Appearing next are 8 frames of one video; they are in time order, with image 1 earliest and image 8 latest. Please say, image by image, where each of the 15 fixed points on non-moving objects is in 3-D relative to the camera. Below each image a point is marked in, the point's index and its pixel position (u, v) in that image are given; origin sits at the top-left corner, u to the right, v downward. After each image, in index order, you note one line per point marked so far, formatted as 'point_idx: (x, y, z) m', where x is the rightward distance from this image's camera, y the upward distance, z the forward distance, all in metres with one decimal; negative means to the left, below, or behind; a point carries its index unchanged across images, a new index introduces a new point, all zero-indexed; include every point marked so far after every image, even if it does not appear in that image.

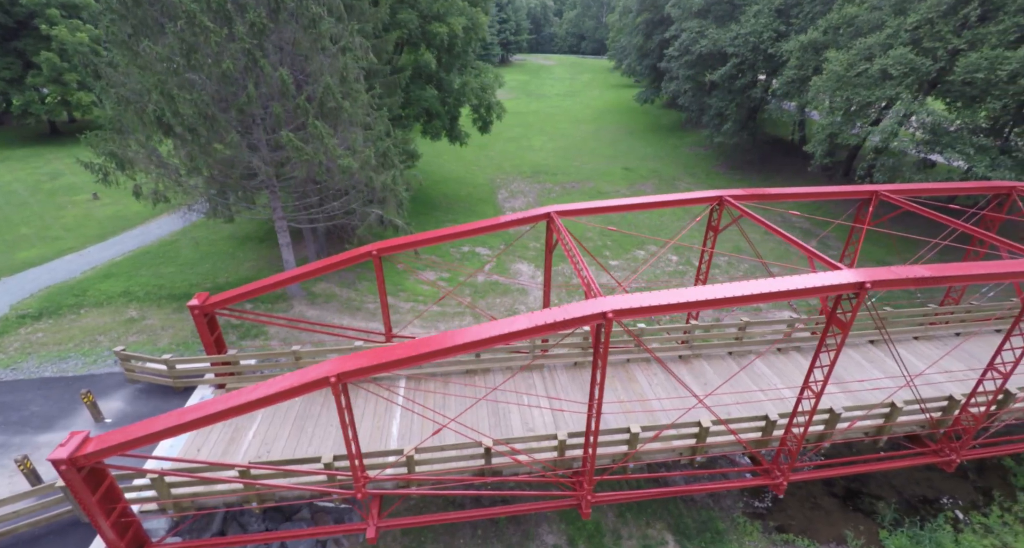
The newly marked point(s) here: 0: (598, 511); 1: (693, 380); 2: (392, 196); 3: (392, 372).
0: (+2.0, -5.6, +12.6) m
1: (+4.3, -2.5, +12.7) m
2: (-3.6, +2.2, +15.6) m
3: (-1.7, -1.4, +7.6) m
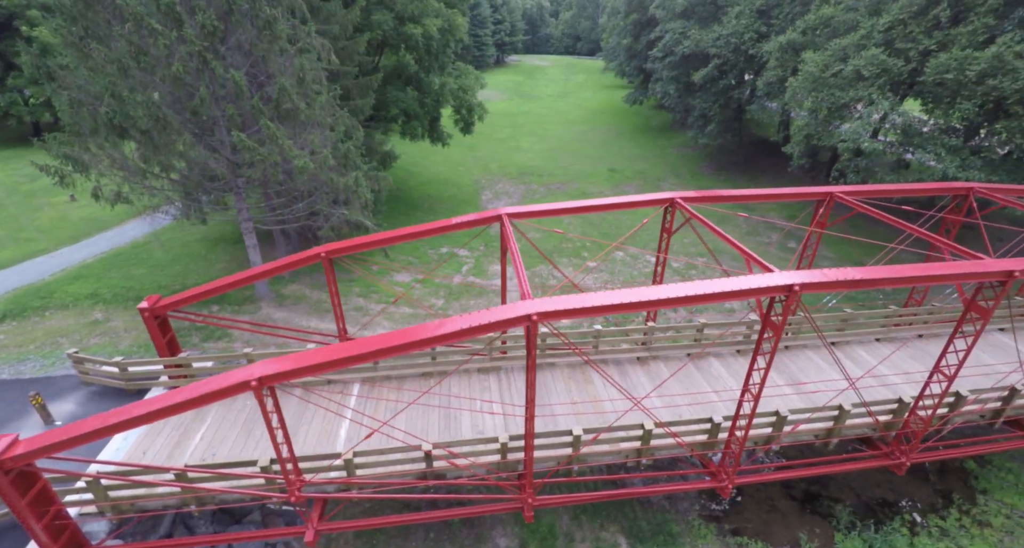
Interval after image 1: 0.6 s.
0: (+1.0, -5.6, +12.5) m
1: (+3.3, -2.6, +12.7) m
2: (-4.6, +2.2, +15.6) m
3: (-2.8, -1.4, +7.5) m
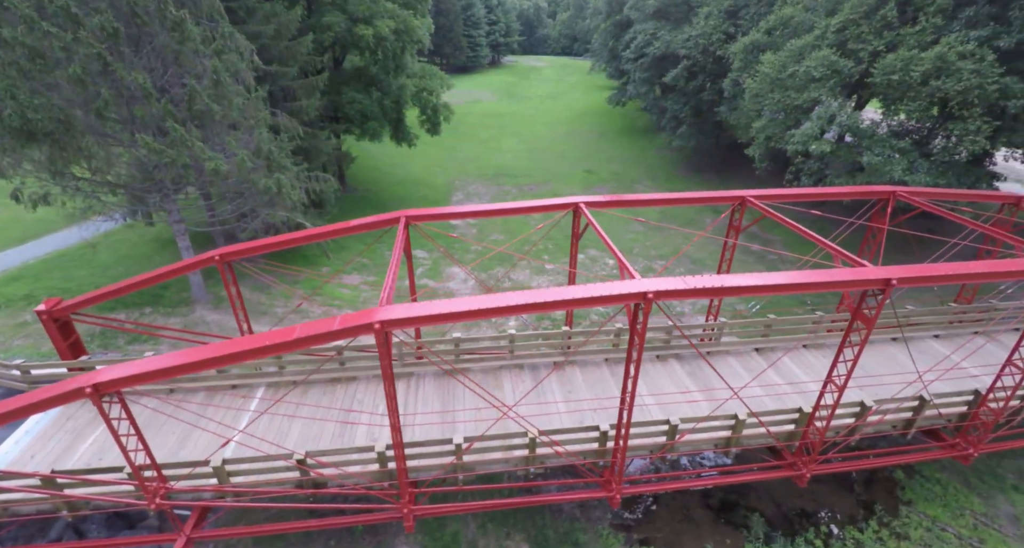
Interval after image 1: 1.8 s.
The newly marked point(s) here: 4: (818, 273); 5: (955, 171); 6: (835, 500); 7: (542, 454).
0: (-1.2, -5.7, +12.3) m
1: (+1.1, -2.7, +12.5) m
2: (-6.7, +2.1, +15.5) m
3: (-5.0, -1.5, +7.4) m
4: (+4.9, 0.0, +8.6) m
5: (+14.4, +3.4, +17.4) m
6: (+8.0, -5.6, +13.3) m
7: (+0.6, -3.3, +9.9) m
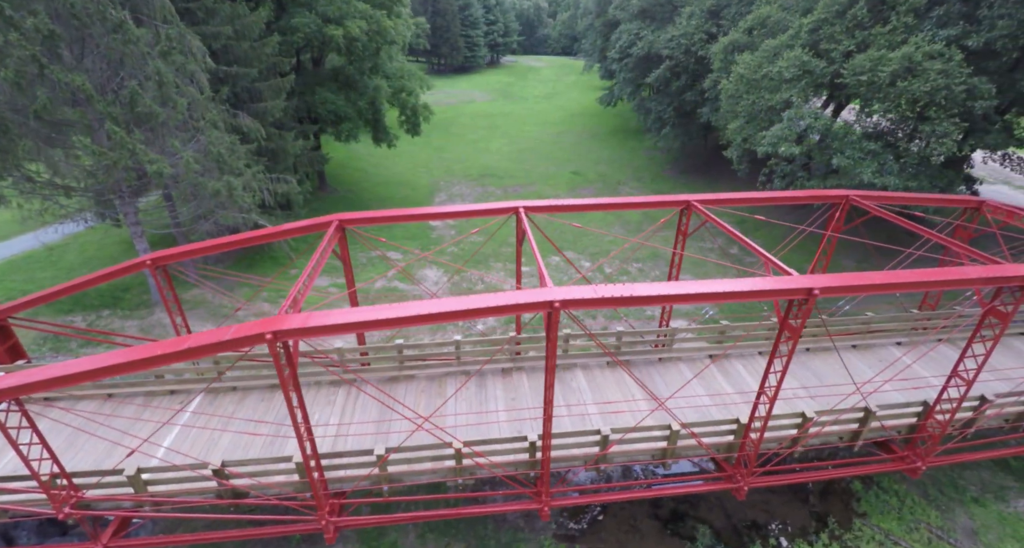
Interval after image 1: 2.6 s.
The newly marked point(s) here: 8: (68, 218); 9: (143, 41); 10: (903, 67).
0: (-2.5, -5.8, +12.1) m
1: (-0.2, -2.8, +12.3) m
2: (-8.0, +2.0, +15.3) m
3: (-6.4, -1.6, +7.3) m
4: (+3.5, -0.1, +8.3) m
5: (+13.2, +3.2, +17.0) m
6: (+6.6, -5.7, +13.0) m
7: (-0.8, -3.5, +9.7) m
8: (-13.1, +1.7, +15.8) m
9: (-9.0, +5.7, +13.1) m
10: (+11.8, +6.2, +16.2) m
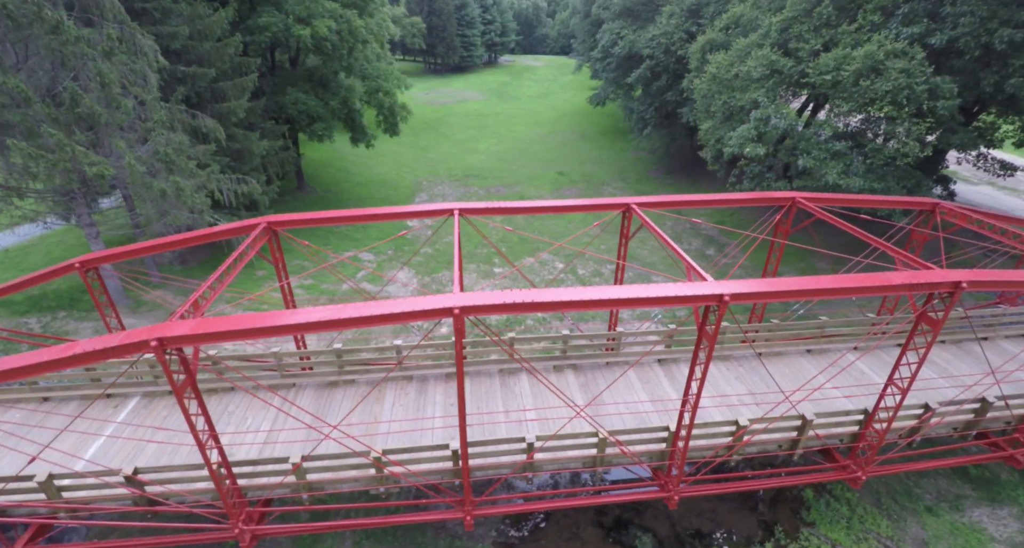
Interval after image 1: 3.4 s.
0: (-3.9, -5.9, +12.0) m
1: (-1.6, -2.9, +12.1) m
2: (-9.3, +2.0, +15.2) m
3: (-7.8, -1.7, +7.1) m
4: (+2.1, -0.2, +8.1) m
5: (+11.9, +3.1, +16.7) m
6: (+5.3, -5.8, +12.7) m
7: (-2.2, -3.5, +9.5) m
8: (-14.4, +1.6, +15.8) m
9: (-10.4, +5.6, +13.0) m
10: (+10.5, +6.2, +15.9) m
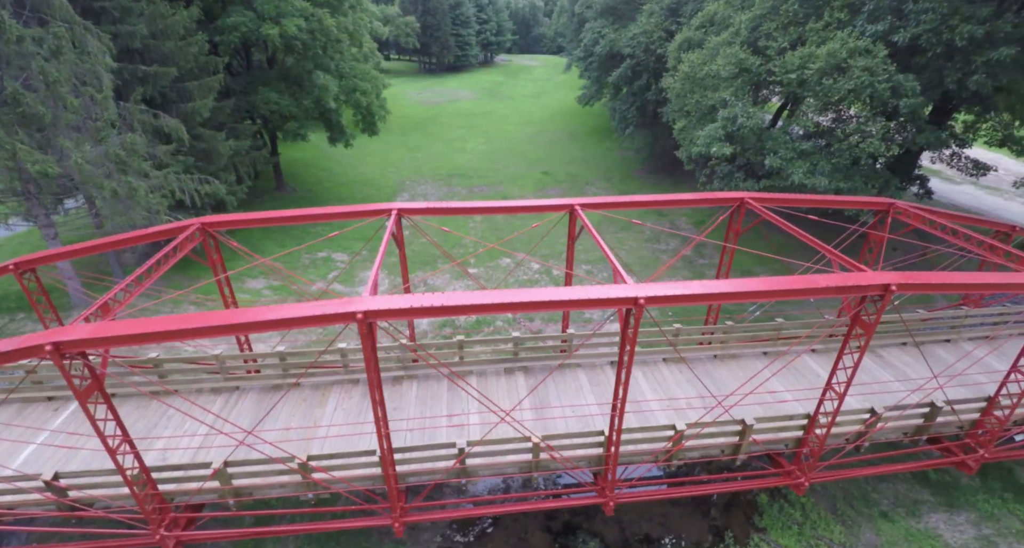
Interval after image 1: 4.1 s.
0: (-5.1, -5.9, +11.8) m
1: (-2.8, -2.9, +11.9) m
2: (-10.5, +1.9, +15.1) m
3: (-9.1, -1.7, +7.0) m
4: (+0.8, -0.2, +7.9) m
5: (+10.6, +3.1, +16.5) m
6: (+4.0, -5.8, +12.5) m
7: (-3.4, -3.6, +9.4) m
8: (-15.6, +1.6, +15.7) m
9: (-11.6, +5.6, +12.9) m
10: (+9.3, +6.1, +15.7) m
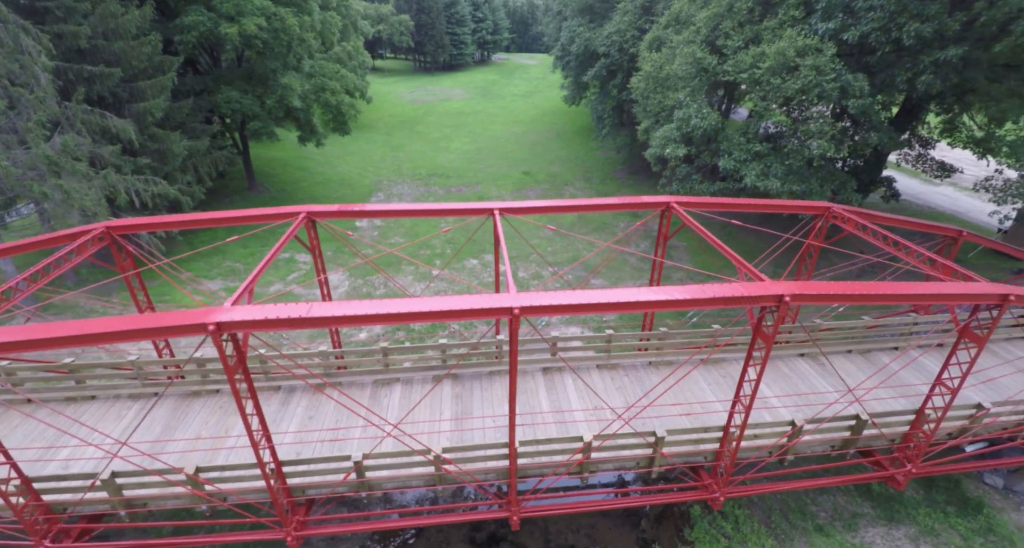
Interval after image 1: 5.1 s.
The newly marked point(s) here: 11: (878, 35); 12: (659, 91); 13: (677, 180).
0: (-6.9, -6.0, +11.6) m
1: (-4.5, -3.0, +11.7) m
2: (-12.2, +1.9, +14.9) m
3: (-10.8, -1.8, +6.8) m
4: (-0.9, -0.4, +7.6) m
5: (+9.0, +2.9, +16.0) m
6: (+2.3, -6.0, +12.2) m
7: (-5.2, -3.7, +9.1) m
8: (-17.3, +1.5, +15.6) m
9: (-13.3, +5.5, +12.7) m
10: (+7.6, +6.0, +15.2) m
11: (+9.6, +6.3, +14.1) m
12: (+5.5, +6.9, +20.1) m
13: (+6.1, +3.5, +19.5) m
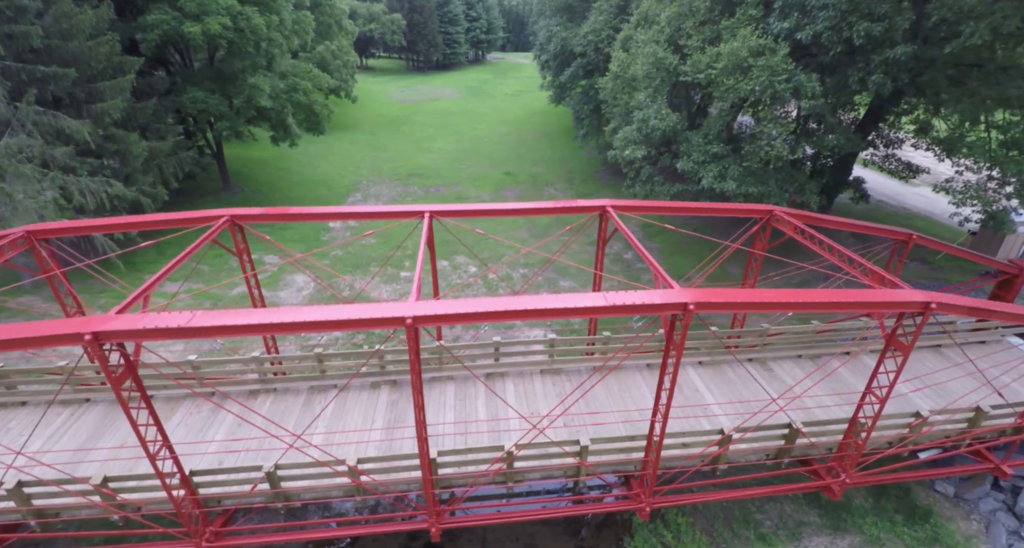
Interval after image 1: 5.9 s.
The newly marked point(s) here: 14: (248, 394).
0: (-8.3, -6.1, +11.5) m
1: (-5.9, -3.1, +11.5) m
2: (-13.6, +1.8, +14.8) m
3: (-12.3, -1.9, +6.7) m
4: (-2.4, -0.5, +7.4) m
5: (+7.6, +2.8, +15.8) m
6: (+0.9, -6.1, +12.0) m
7: (-6.6, -3.8, +9.0) m
8: (-18.7, +1.5, +15.5) m
9: (-14.7, +5.4, +12.6) m
10: (+6.2, +5.9, +15.0) m
11: (+8.2, +6.2, +13.8) m
12: (+4.1, +6.8, +19.8) m
13: (+4.7, +3.4, +19.3) m
14: (-6.0, -2.7, +12.2) m
